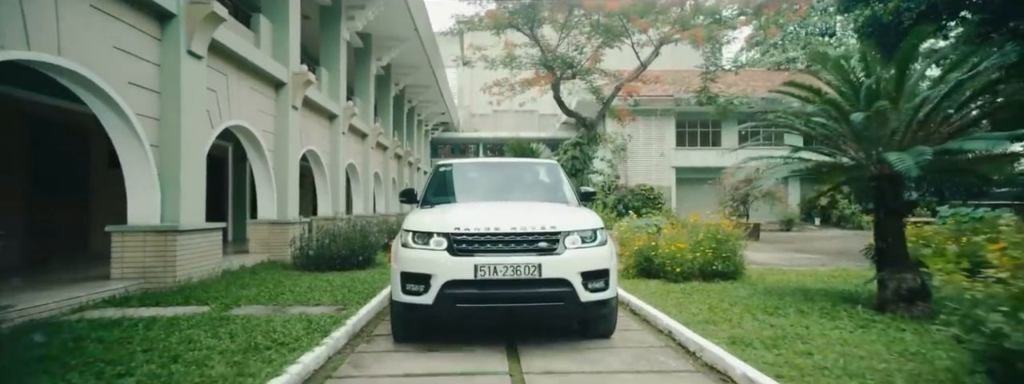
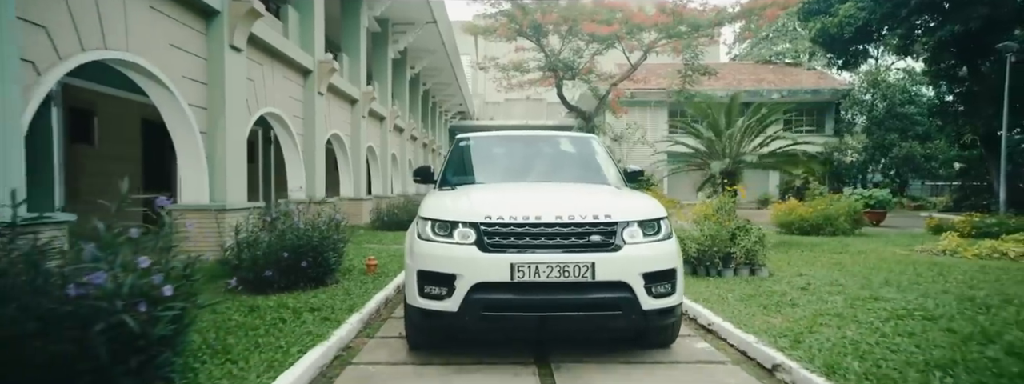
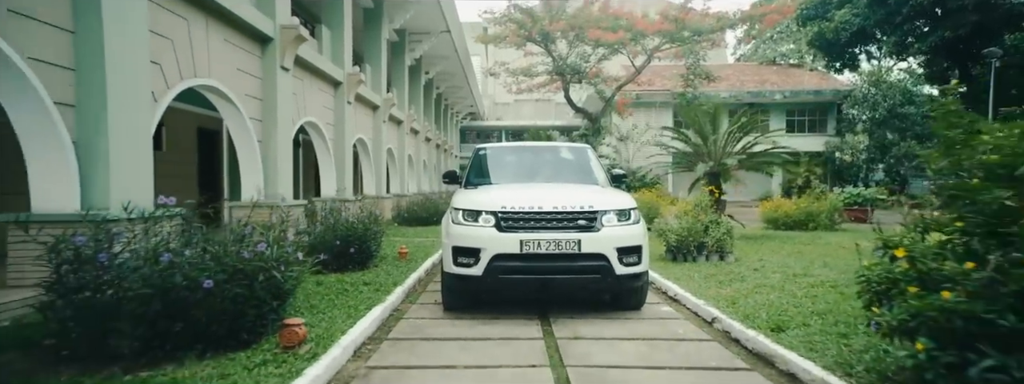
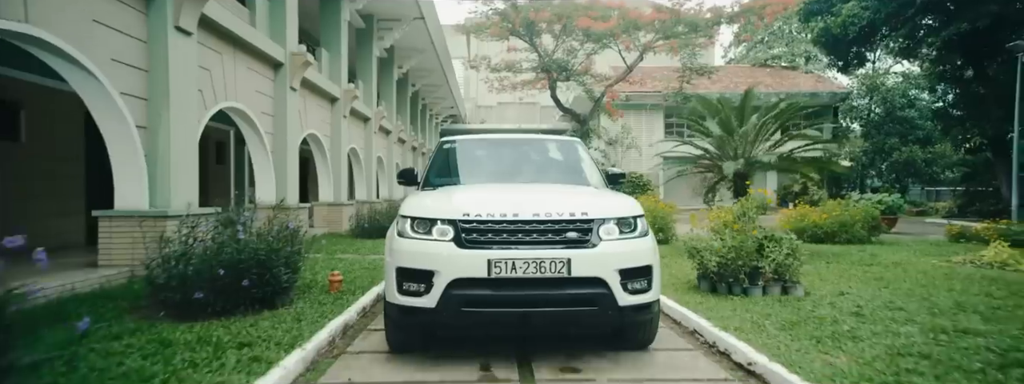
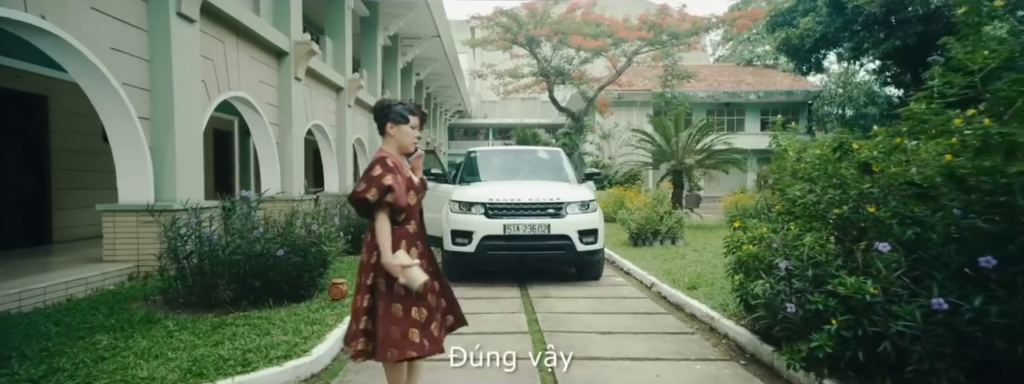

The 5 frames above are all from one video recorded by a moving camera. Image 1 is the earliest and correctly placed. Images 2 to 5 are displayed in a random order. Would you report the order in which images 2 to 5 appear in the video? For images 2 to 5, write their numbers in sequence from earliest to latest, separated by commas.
4, 2, 3, 5
